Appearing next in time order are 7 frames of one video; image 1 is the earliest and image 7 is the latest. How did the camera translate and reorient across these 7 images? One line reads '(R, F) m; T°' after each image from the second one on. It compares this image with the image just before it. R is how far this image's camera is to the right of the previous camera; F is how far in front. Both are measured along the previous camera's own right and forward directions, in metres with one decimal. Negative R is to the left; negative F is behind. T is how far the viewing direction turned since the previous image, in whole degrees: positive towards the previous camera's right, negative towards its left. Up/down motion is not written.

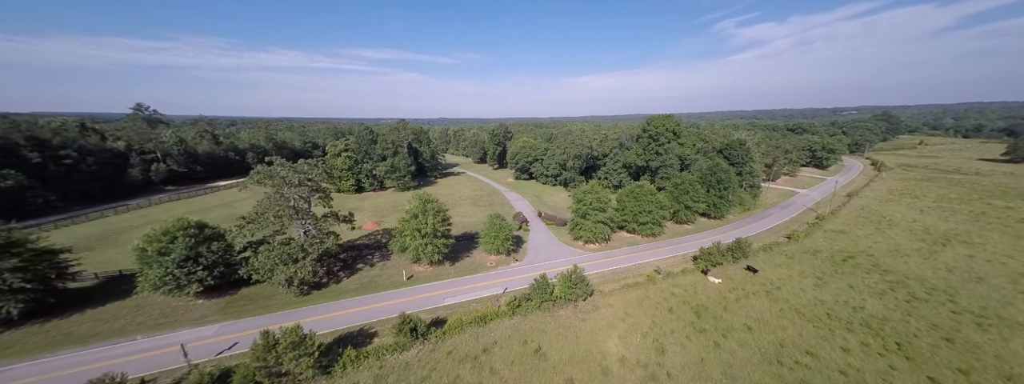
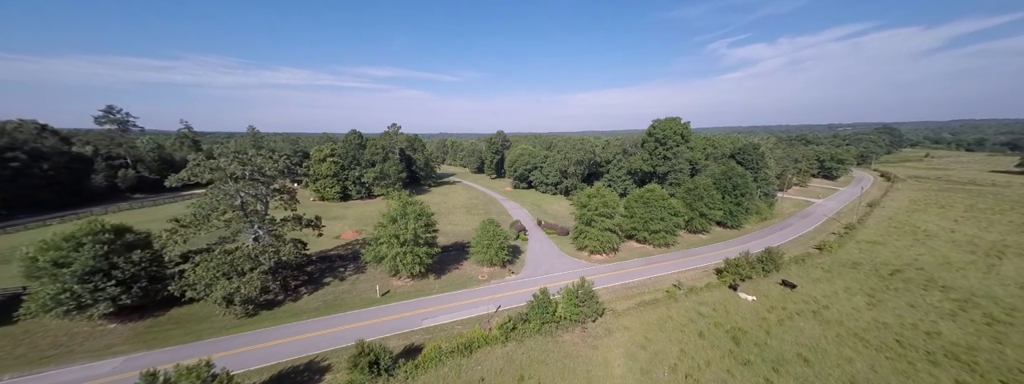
(+0.4, +5.0) m; 0°
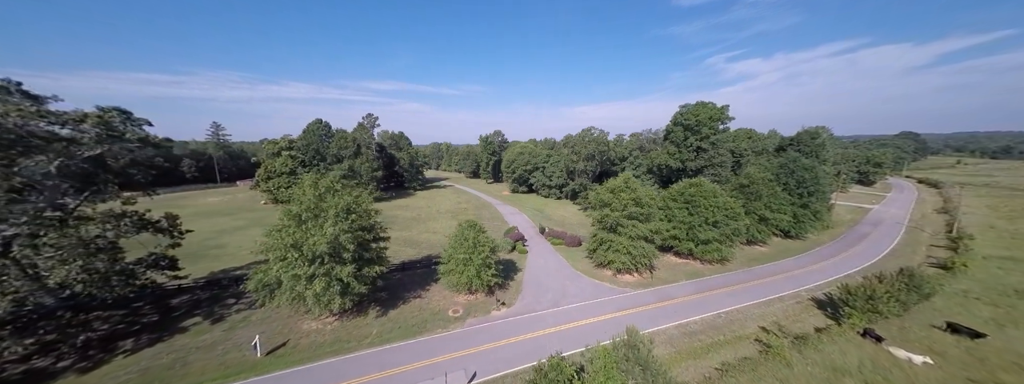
(+0.8, +12.1) m; 0°
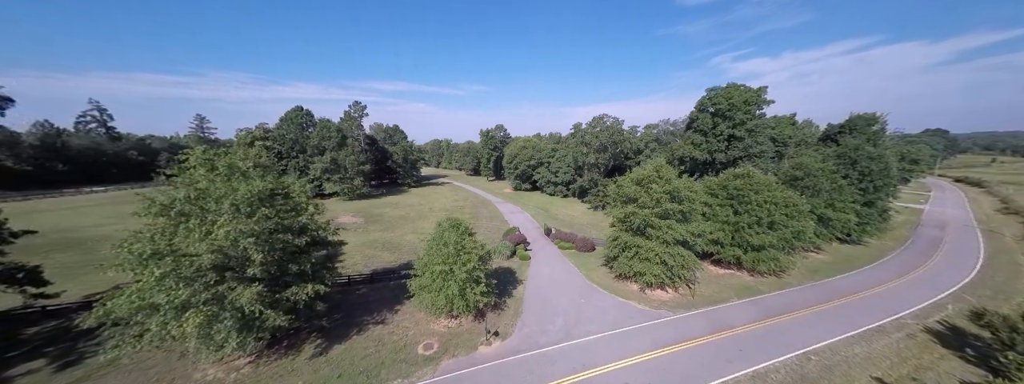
(+0.4, +6.4) m; -1°
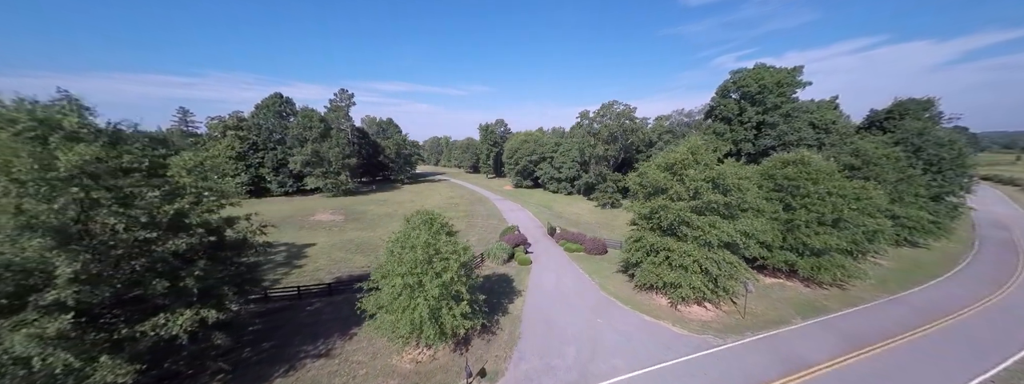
(+0.4, +4.9) m; 0°
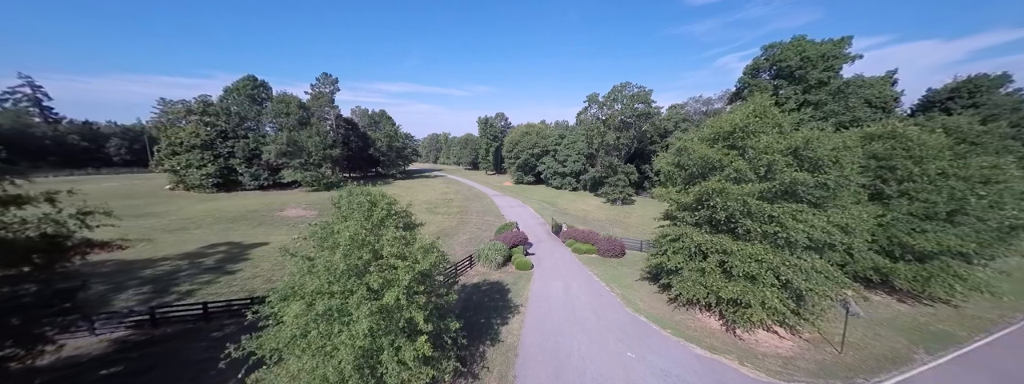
(+0.4, +5.0) m; 0°
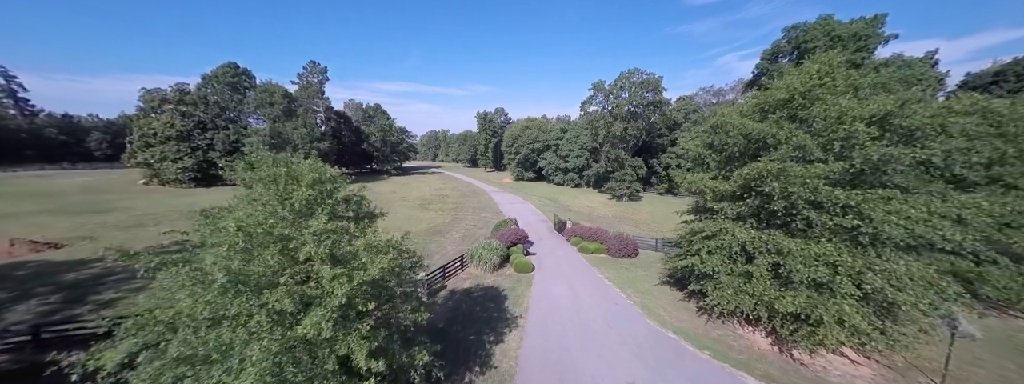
(+0.1, +2.7) m; 0°
